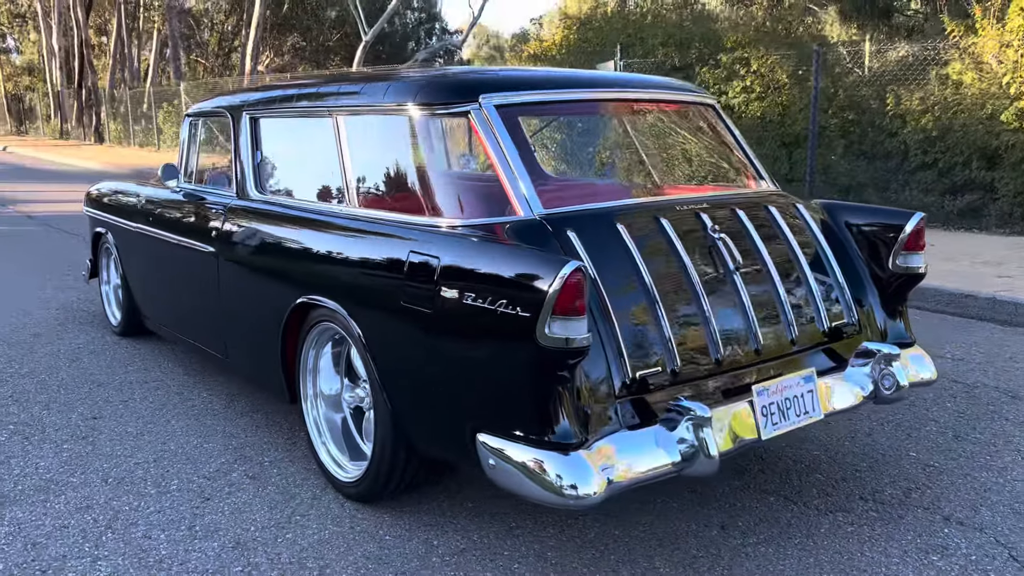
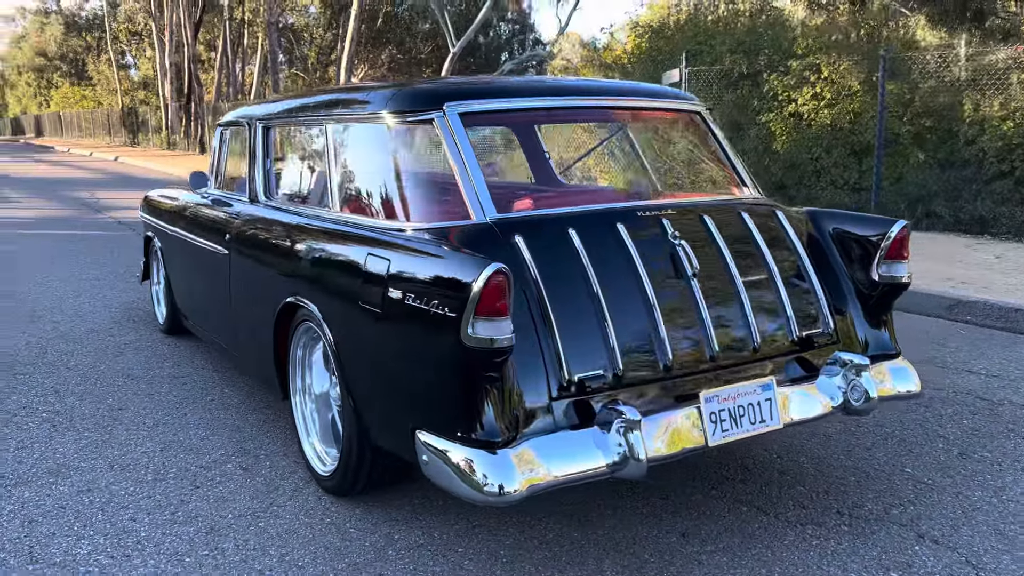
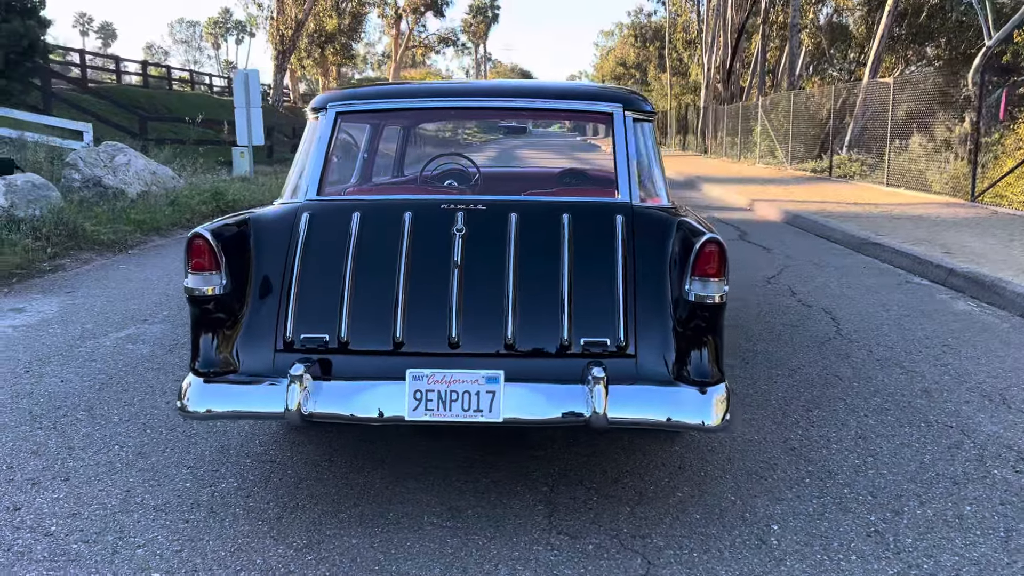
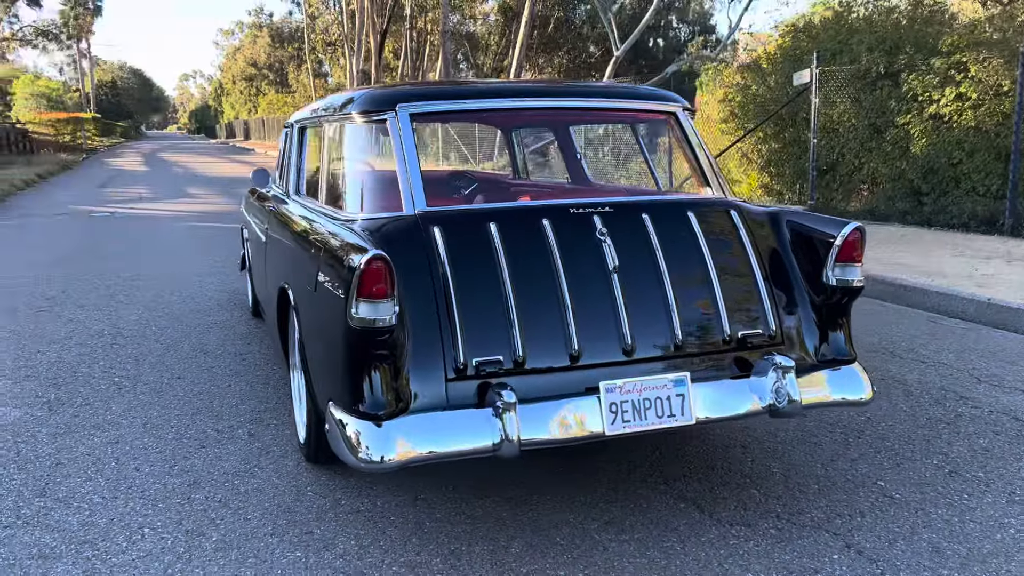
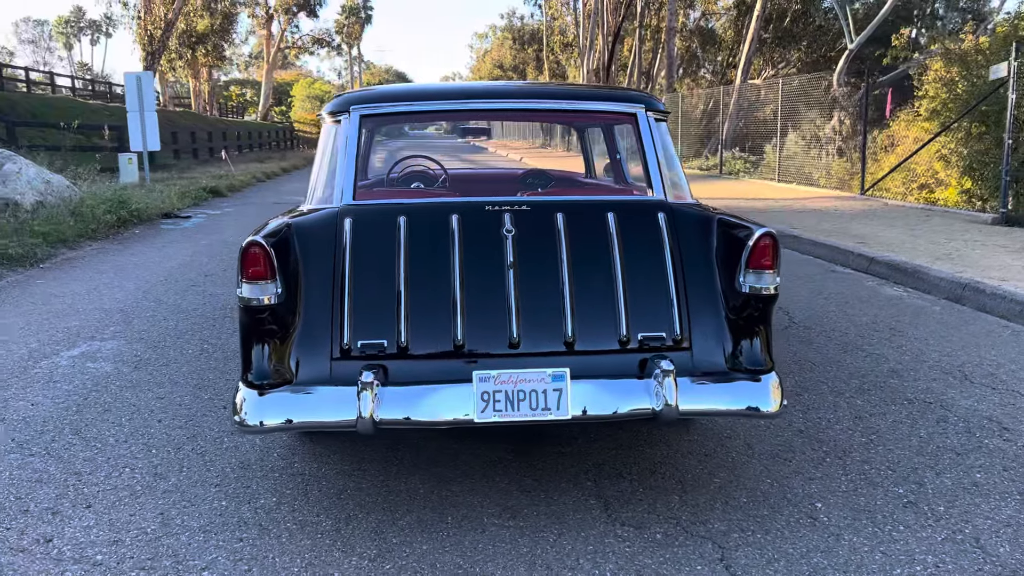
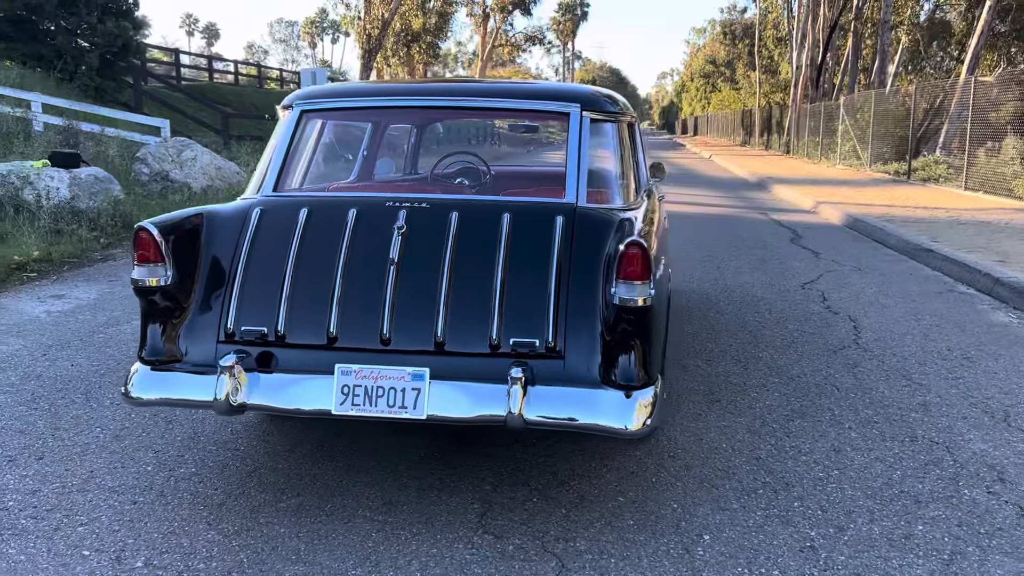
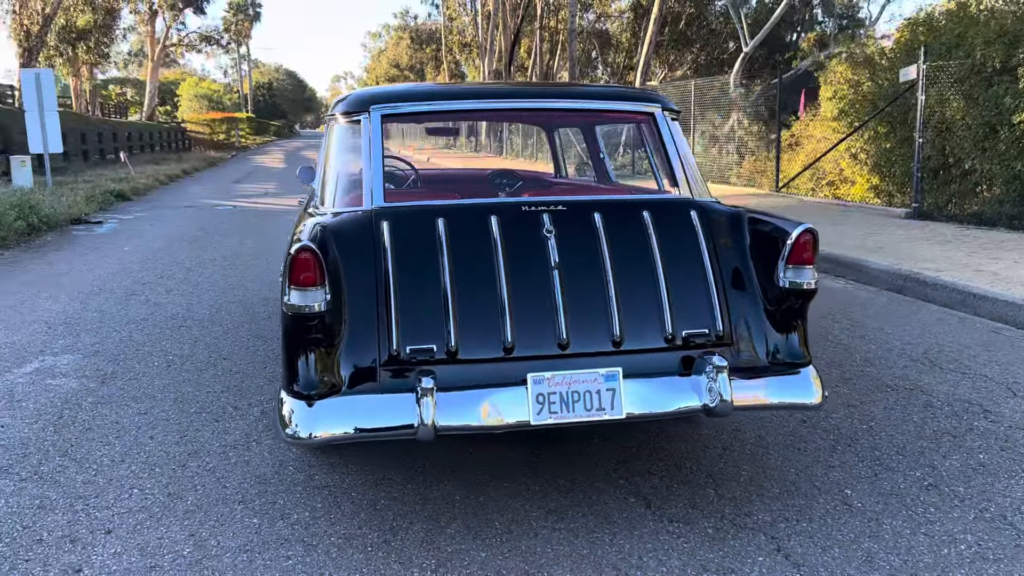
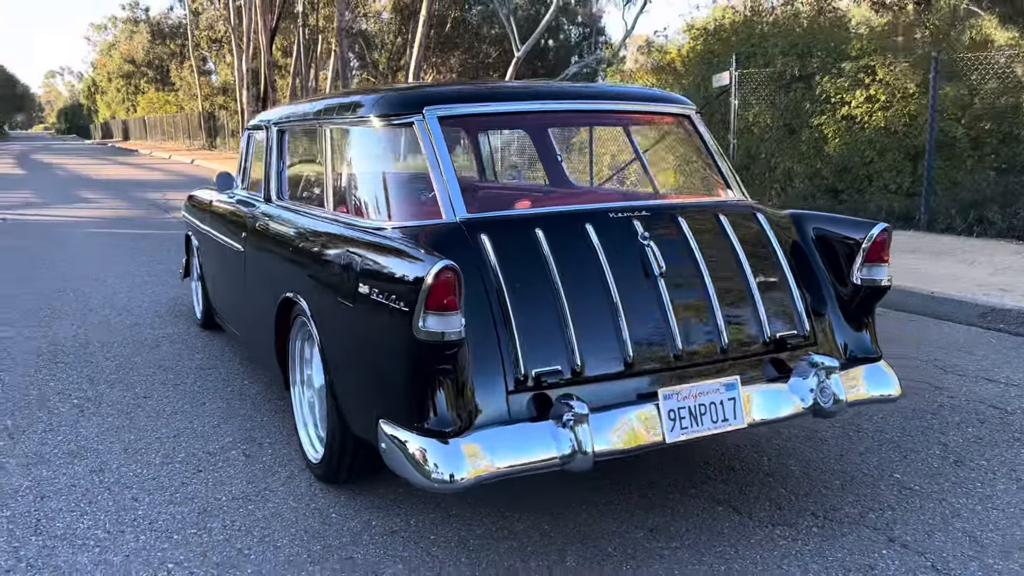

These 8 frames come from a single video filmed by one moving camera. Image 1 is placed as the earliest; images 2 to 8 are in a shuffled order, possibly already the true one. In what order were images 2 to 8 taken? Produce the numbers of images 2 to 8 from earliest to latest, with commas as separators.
2, 8, 4, 7, 5, 3, 6
